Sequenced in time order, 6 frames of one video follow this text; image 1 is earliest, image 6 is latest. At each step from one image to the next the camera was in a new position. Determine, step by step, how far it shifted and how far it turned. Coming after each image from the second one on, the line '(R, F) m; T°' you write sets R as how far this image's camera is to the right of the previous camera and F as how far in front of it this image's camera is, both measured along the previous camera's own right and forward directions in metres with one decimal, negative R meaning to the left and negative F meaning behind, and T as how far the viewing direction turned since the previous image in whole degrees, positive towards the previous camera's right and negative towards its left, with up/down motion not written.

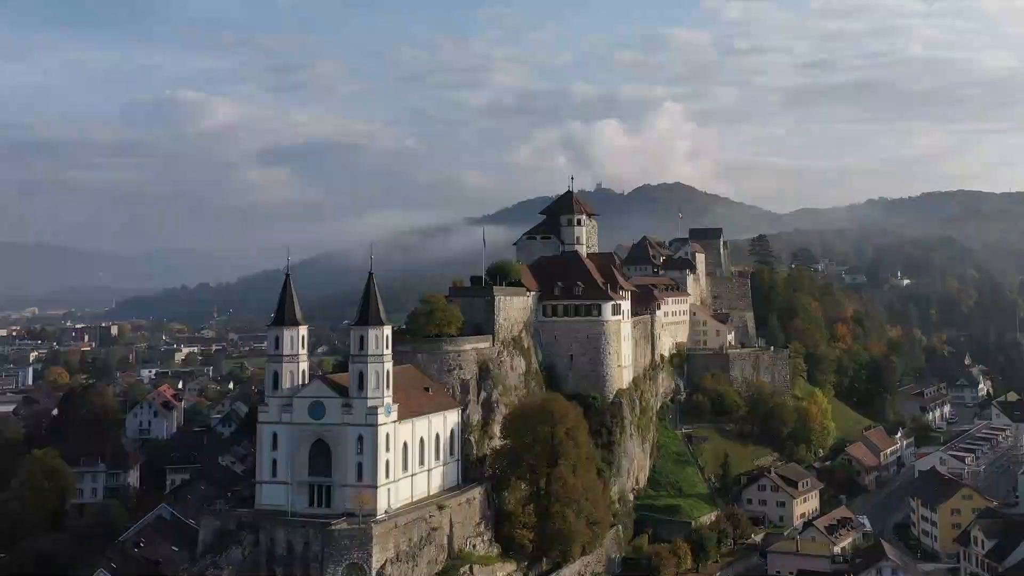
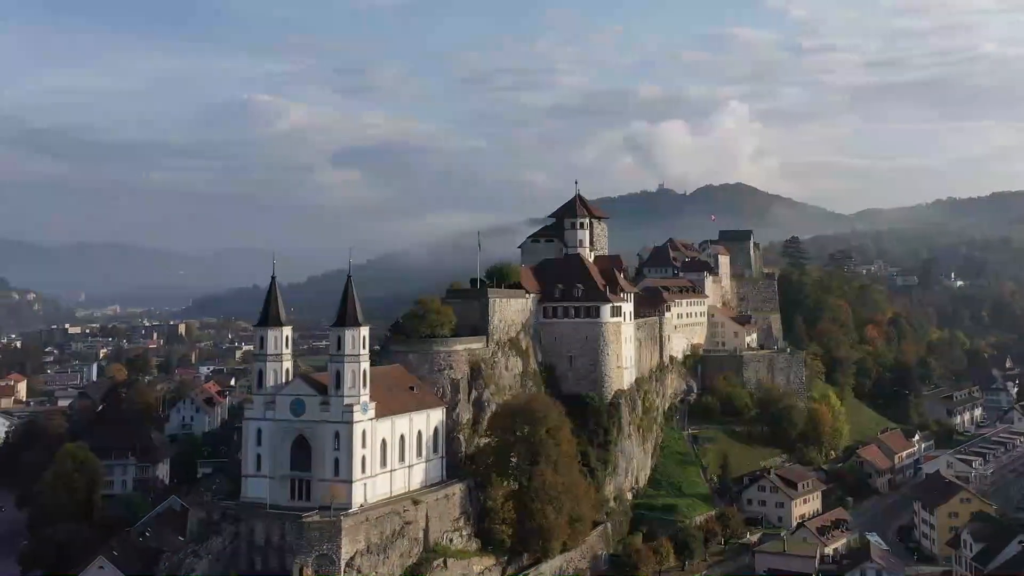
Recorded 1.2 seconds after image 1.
(+3.3, -1.2) m; -3°
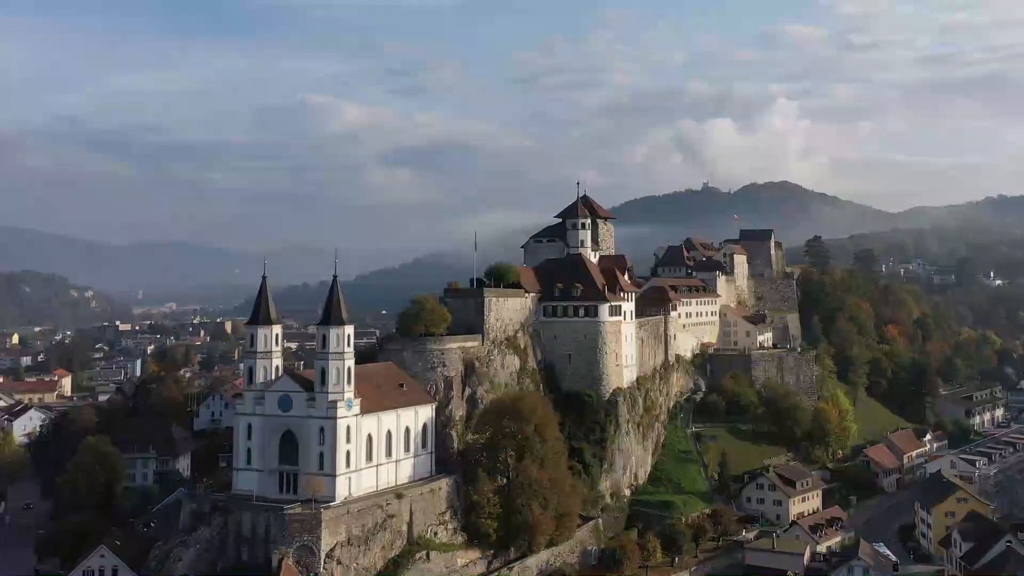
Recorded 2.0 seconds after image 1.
(+2.4, -0.9) m; -2°
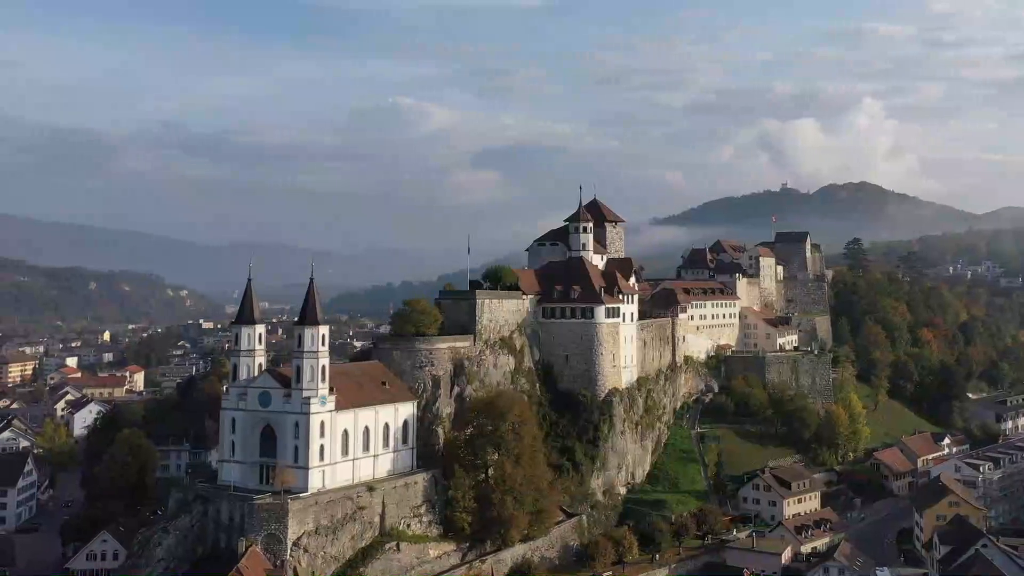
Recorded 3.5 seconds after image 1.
(+4.4, -1.5) m; -4°
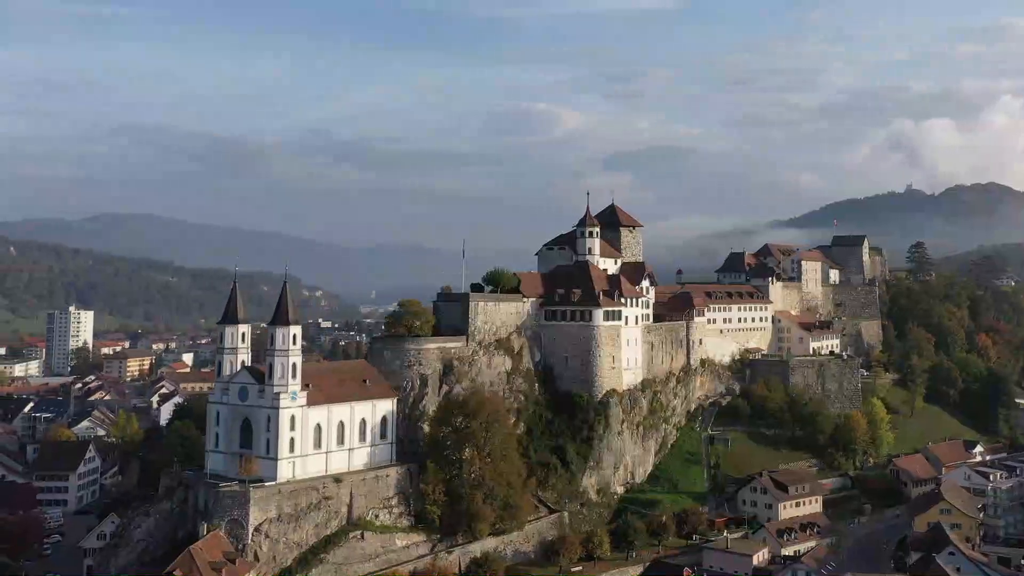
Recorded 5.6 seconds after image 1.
(+6.7, -1.6) m; -6°
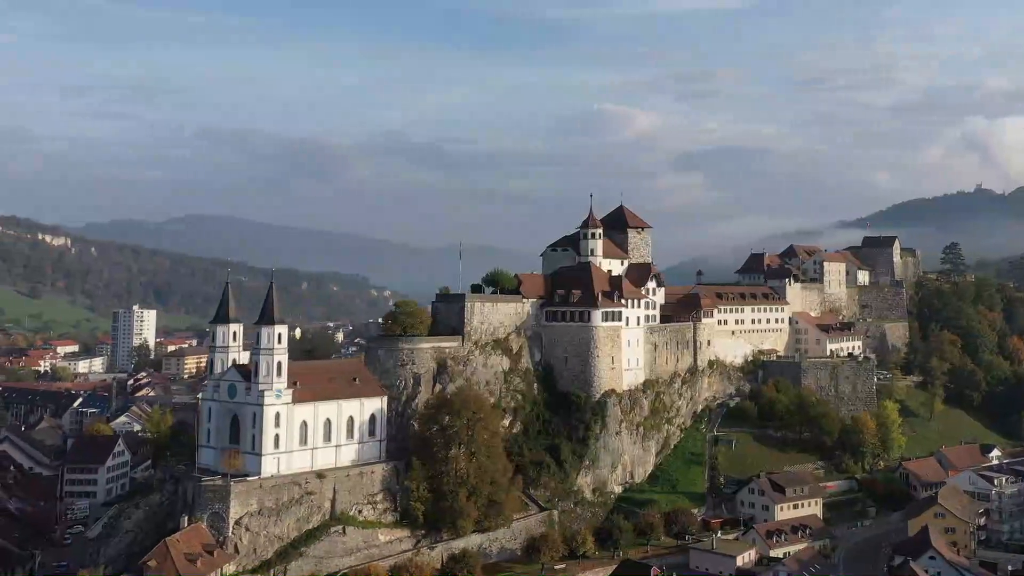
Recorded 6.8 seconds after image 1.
(+3.6, -0.7) m; -3°
